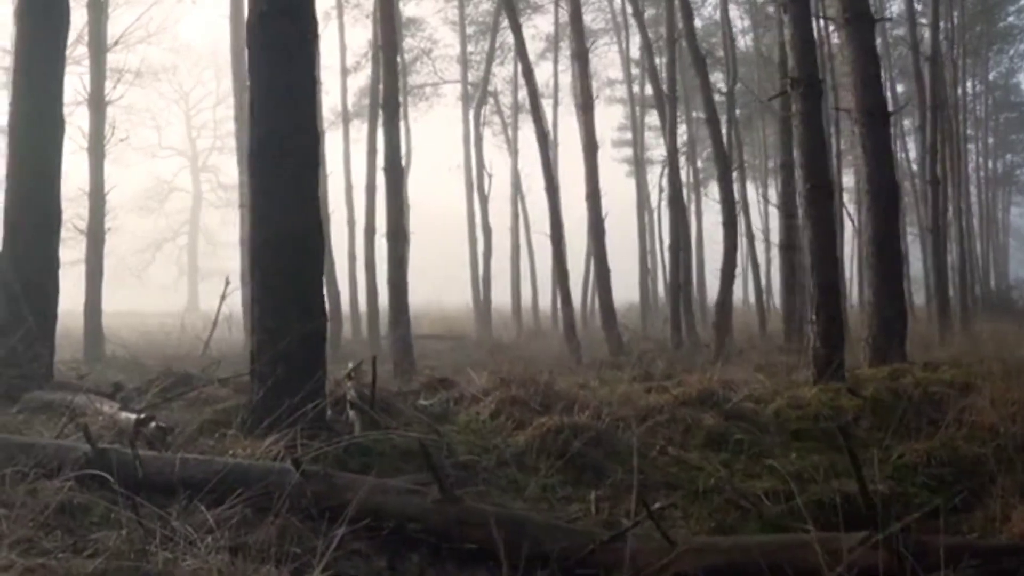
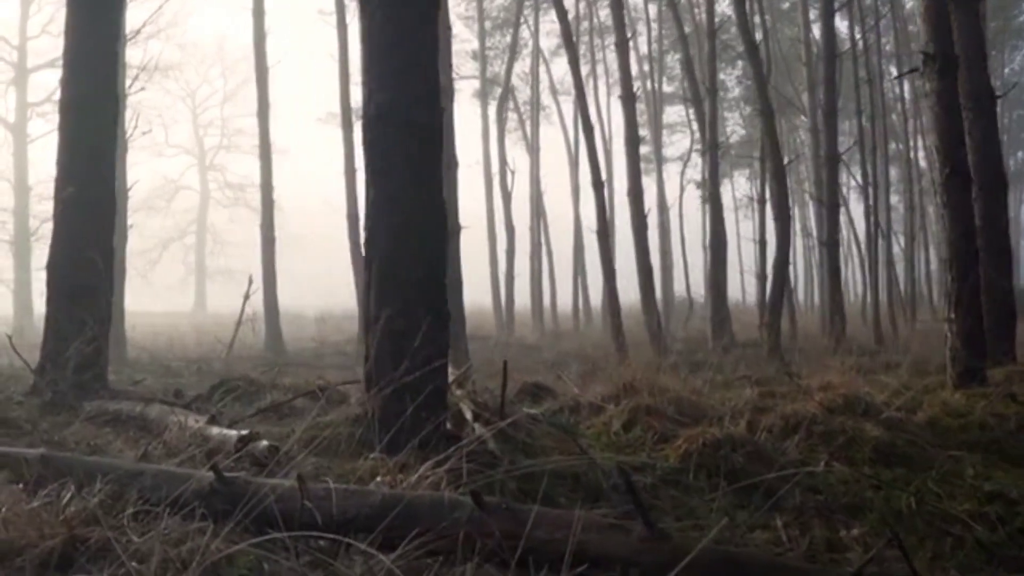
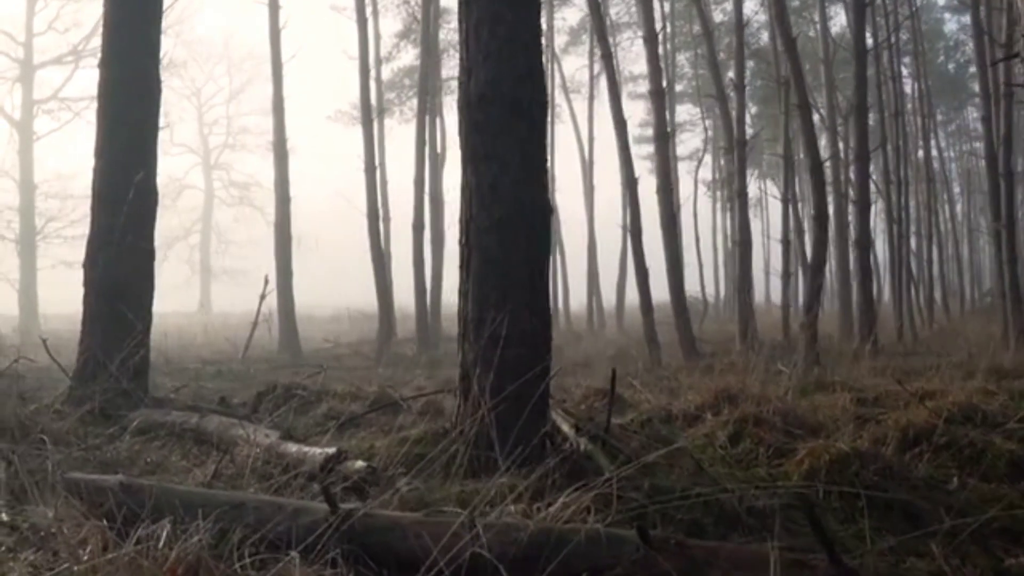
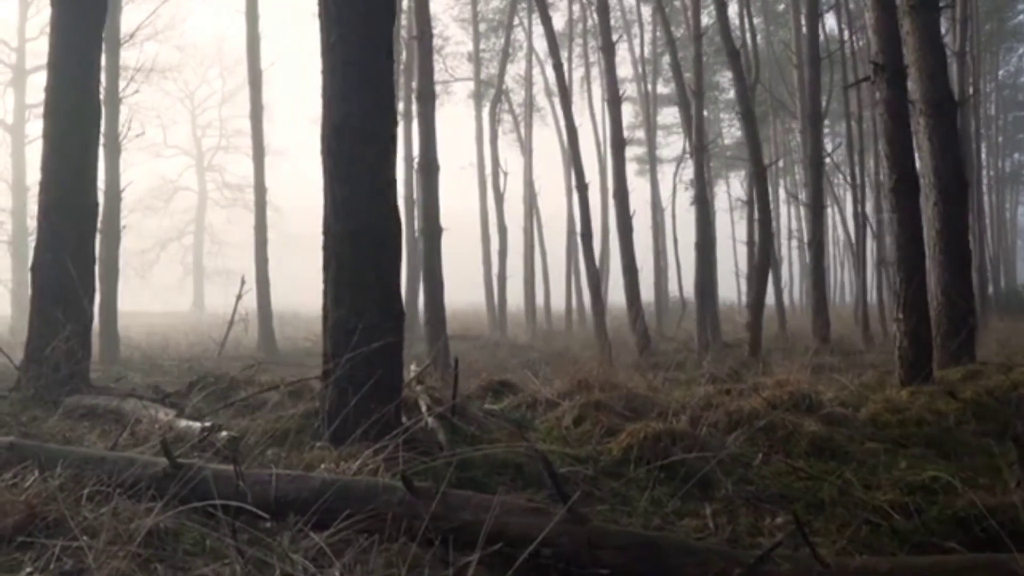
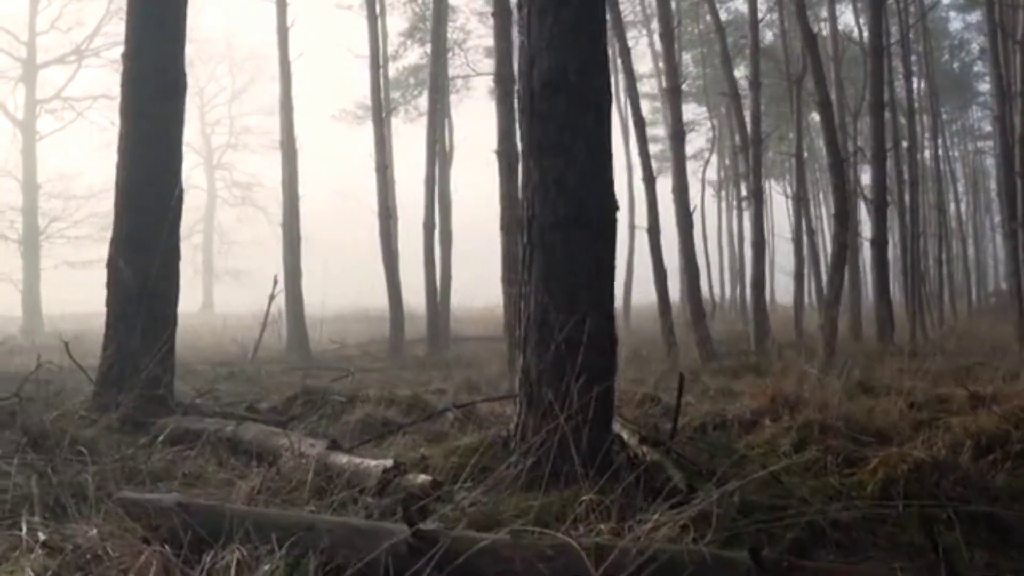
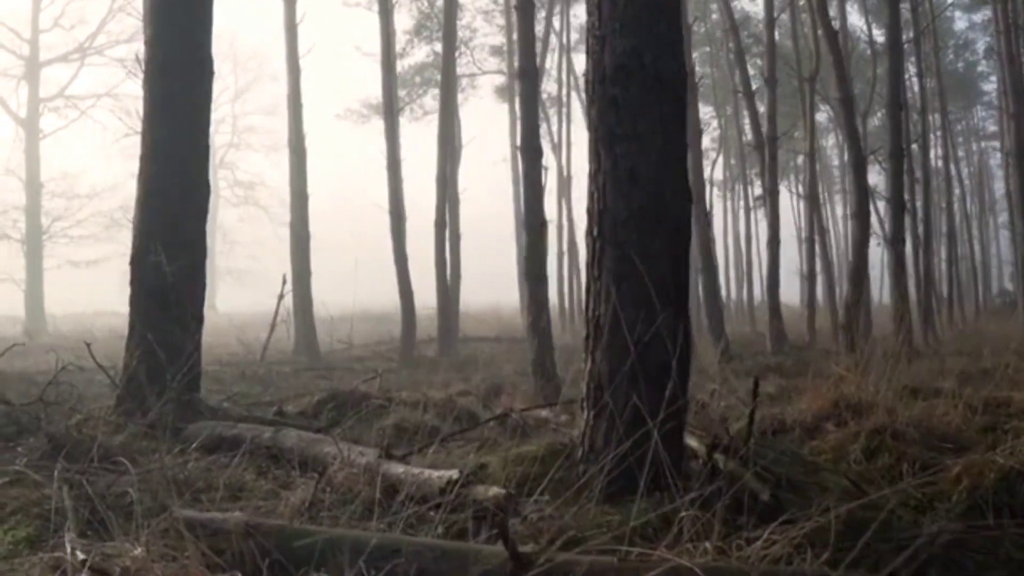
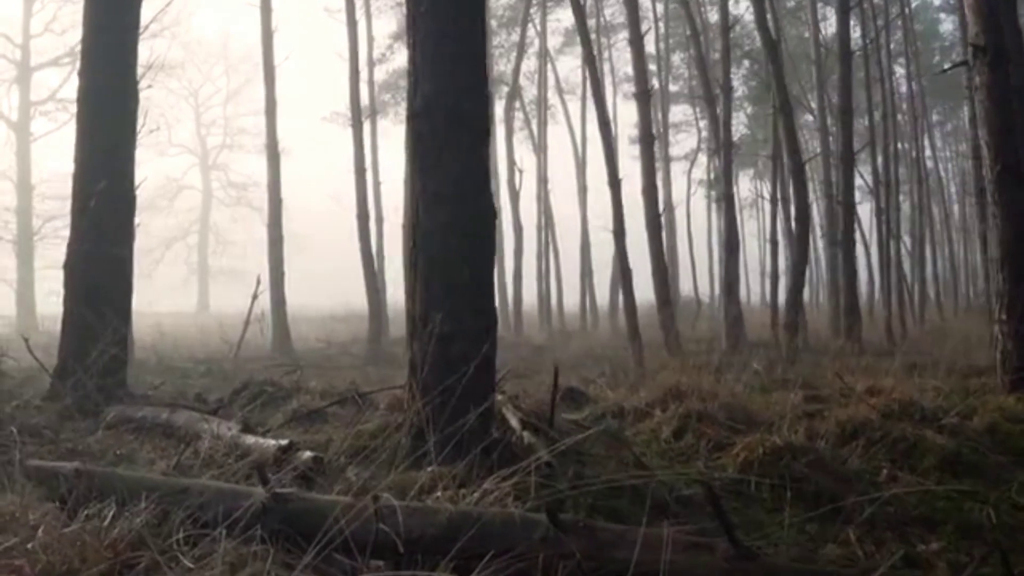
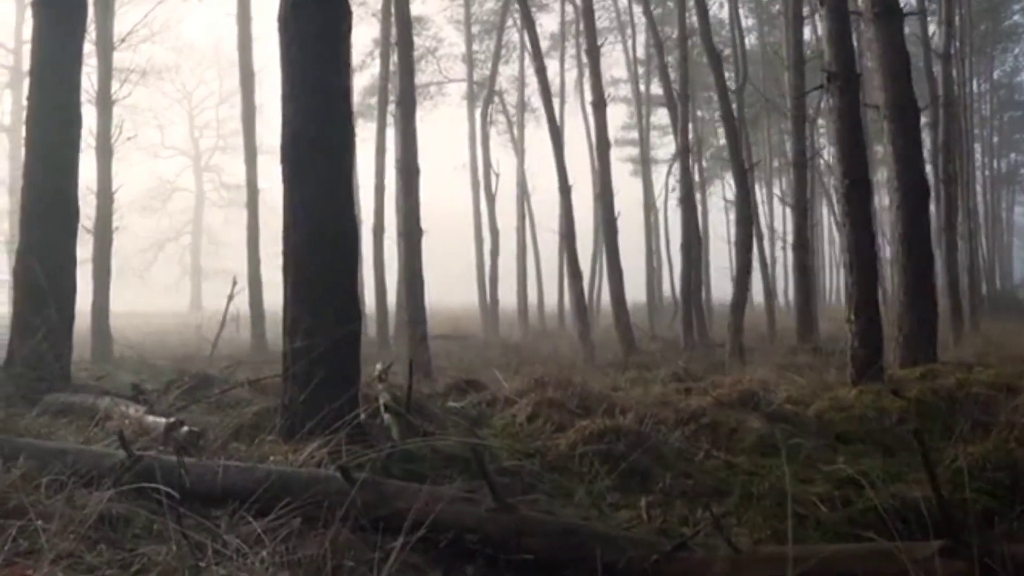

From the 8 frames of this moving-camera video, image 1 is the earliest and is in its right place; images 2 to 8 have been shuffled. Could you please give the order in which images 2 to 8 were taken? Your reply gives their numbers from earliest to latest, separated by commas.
8, 4, 2, 7, 3, 5, 6
